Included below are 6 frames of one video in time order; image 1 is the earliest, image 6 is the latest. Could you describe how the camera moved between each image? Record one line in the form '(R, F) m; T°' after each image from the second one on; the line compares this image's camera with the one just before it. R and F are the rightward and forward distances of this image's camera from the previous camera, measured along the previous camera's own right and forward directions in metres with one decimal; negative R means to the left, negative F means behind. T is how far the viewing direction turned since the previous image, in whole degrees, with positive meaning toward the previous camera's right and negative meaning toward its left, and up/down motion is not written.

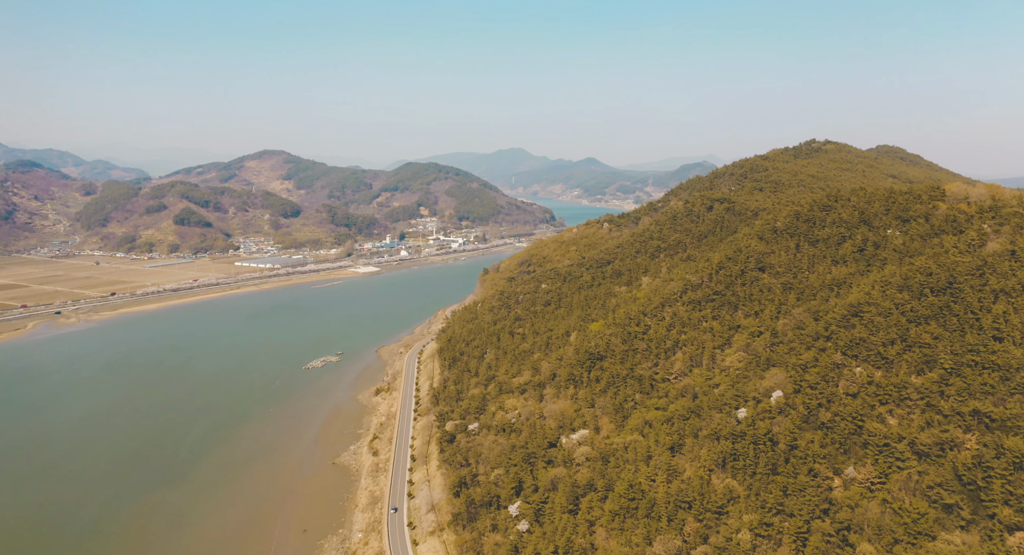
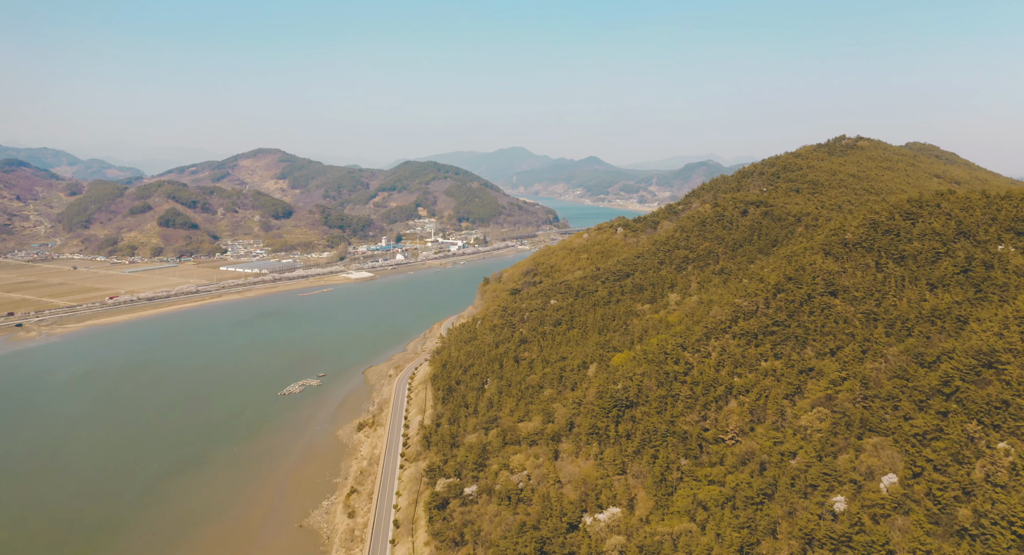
(-0.2, +5.4) m; 0°
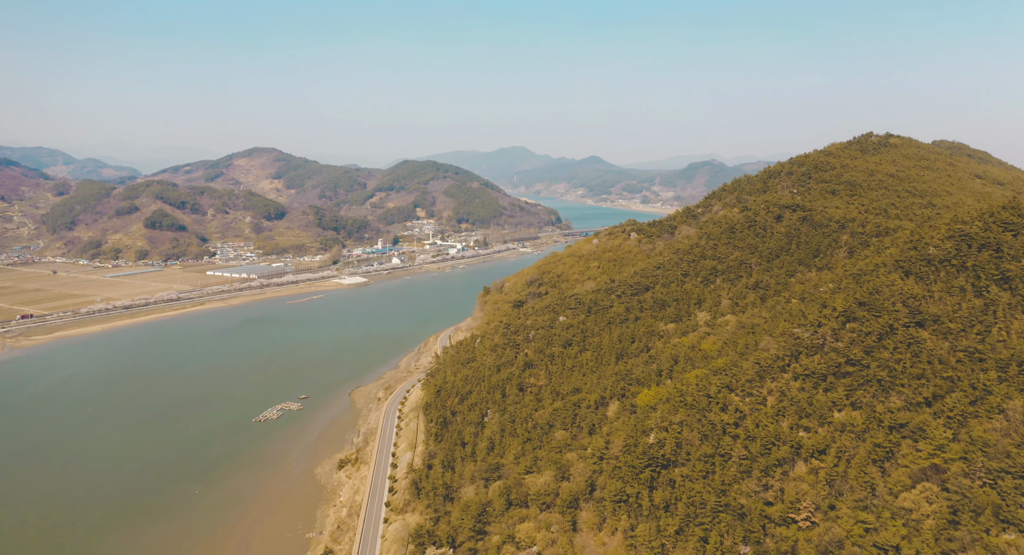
(-0.2, +4.3) m; 0°
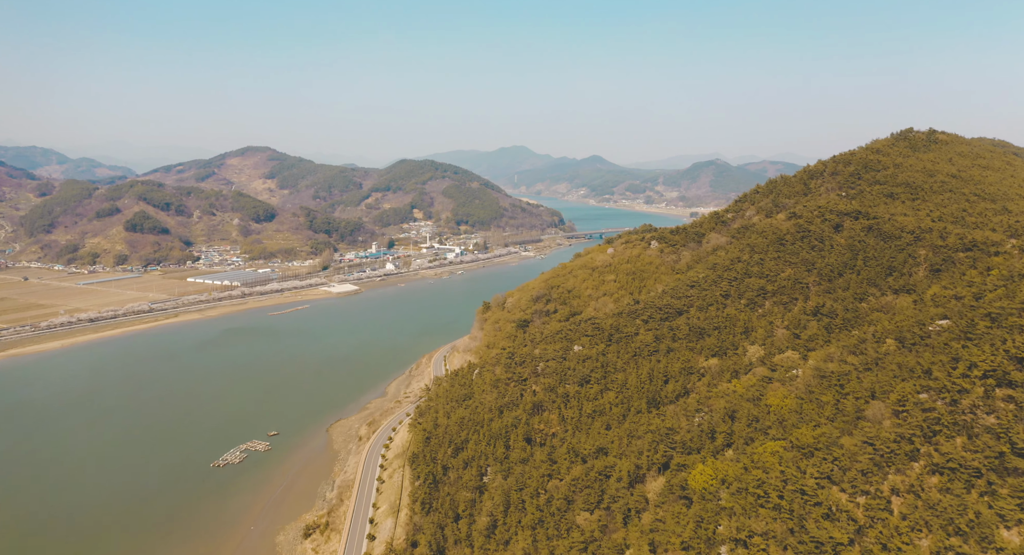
(-0.2, +5.3) m; 0°
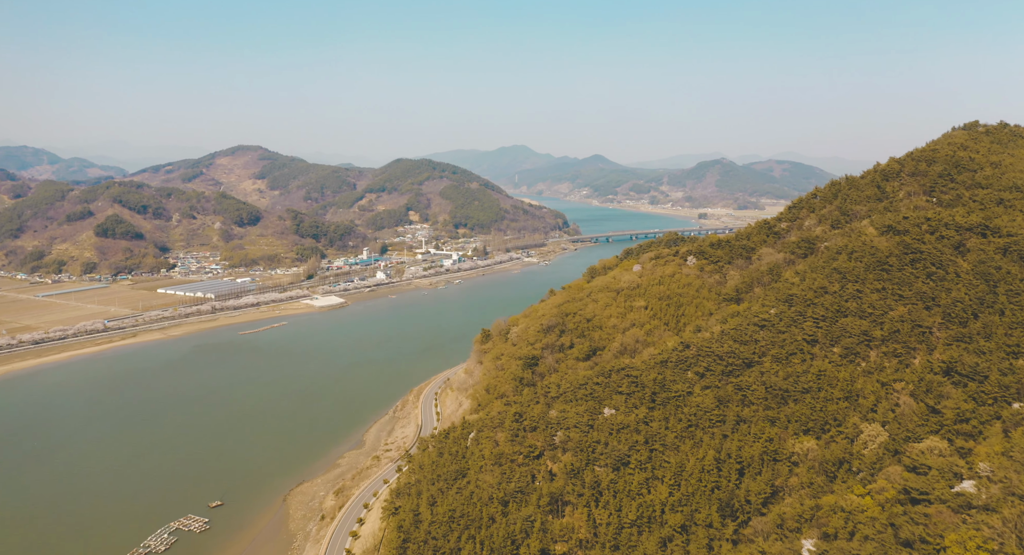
(-0.2, +6.9) m; 0°
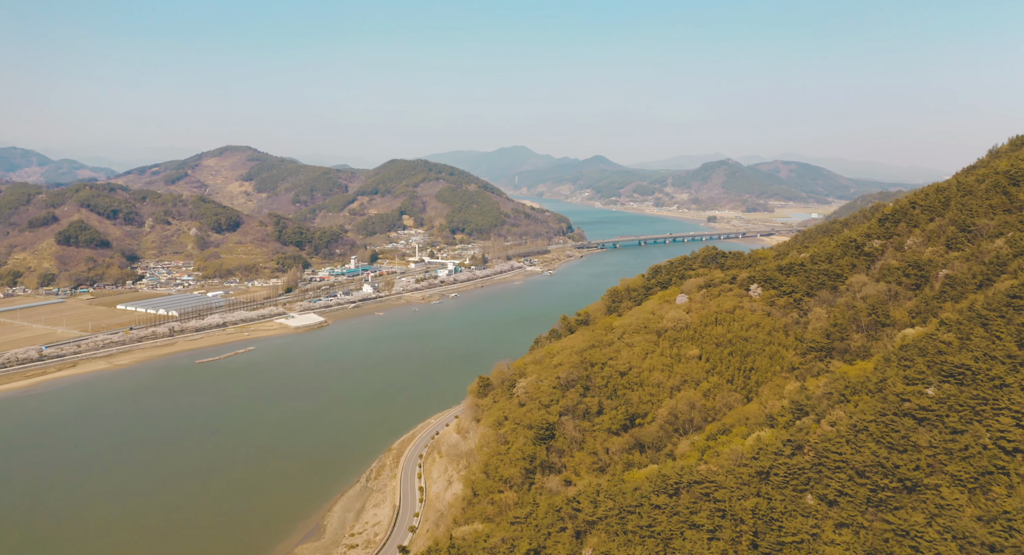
(-0.3, +7.4) m; 0°
